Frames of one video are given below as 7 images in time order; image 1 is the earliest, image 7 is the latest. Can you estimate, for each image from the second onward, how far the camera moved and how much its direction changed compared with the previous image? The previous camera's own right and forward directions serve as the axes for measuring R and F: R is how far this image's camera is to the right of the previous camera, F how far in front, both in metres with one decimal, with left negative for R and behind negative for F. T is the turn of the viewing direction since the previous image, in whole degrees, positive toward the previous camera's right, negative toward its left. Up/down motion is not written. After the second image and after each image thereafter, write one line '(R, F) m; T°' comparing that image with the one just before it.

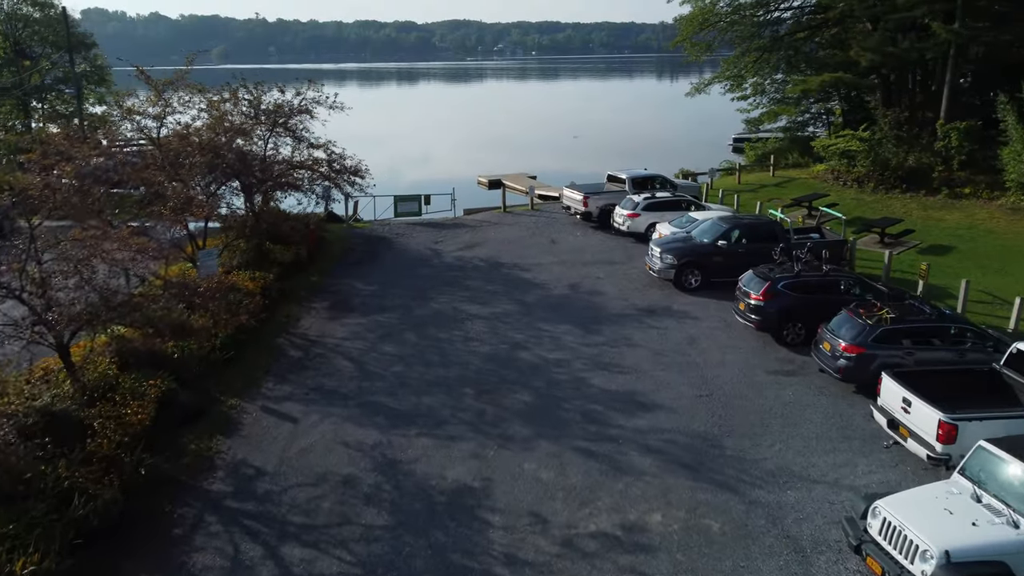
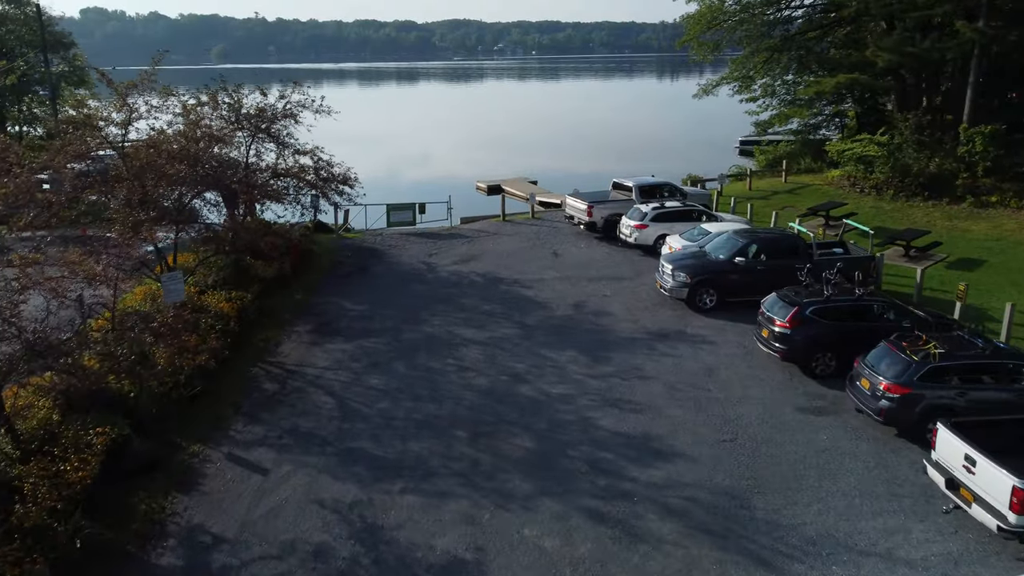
(0.0, +1.5) m; 0°
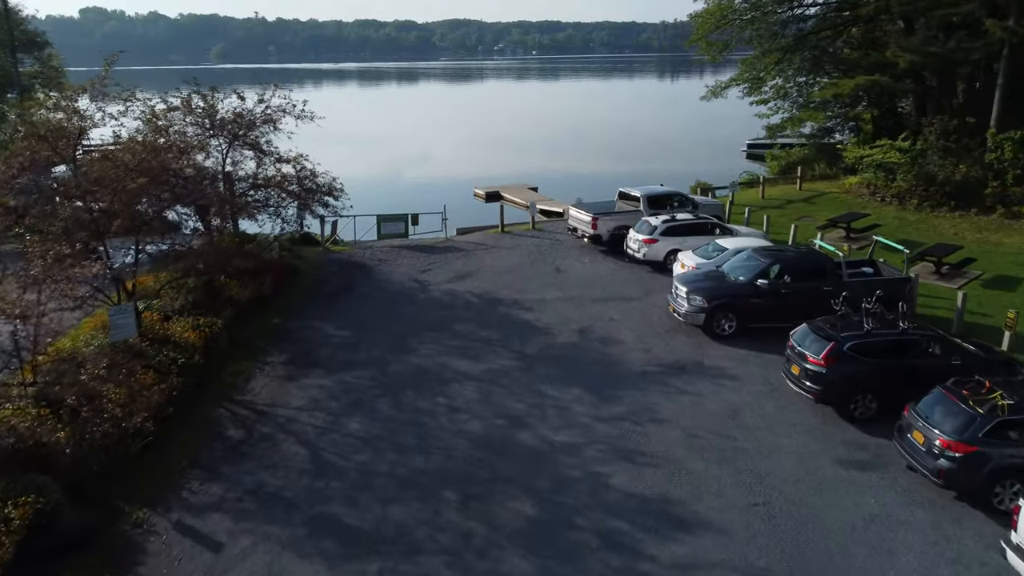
(0.0, +1.6) m; 0°
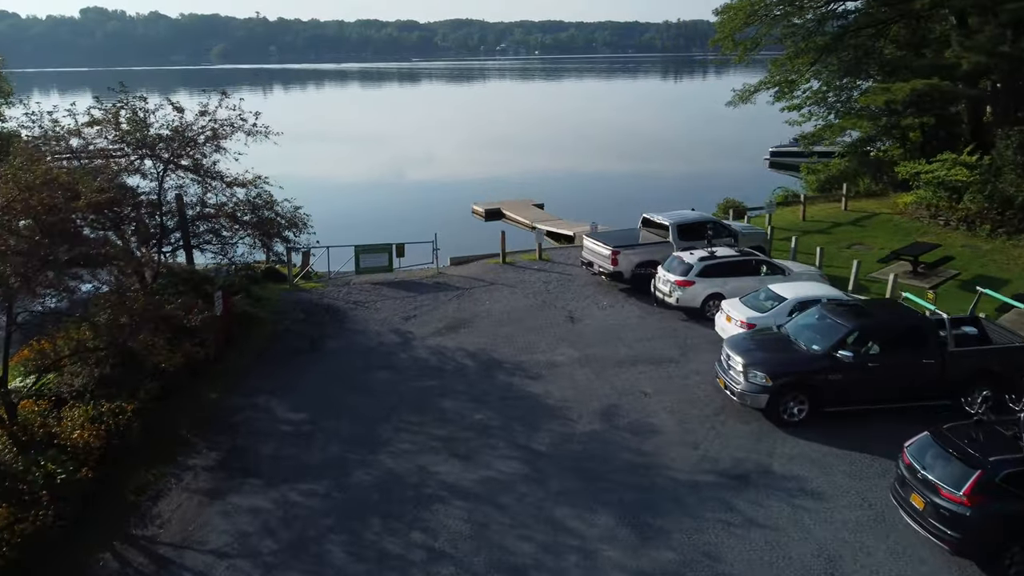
(0.0, +3.7) m; 0°
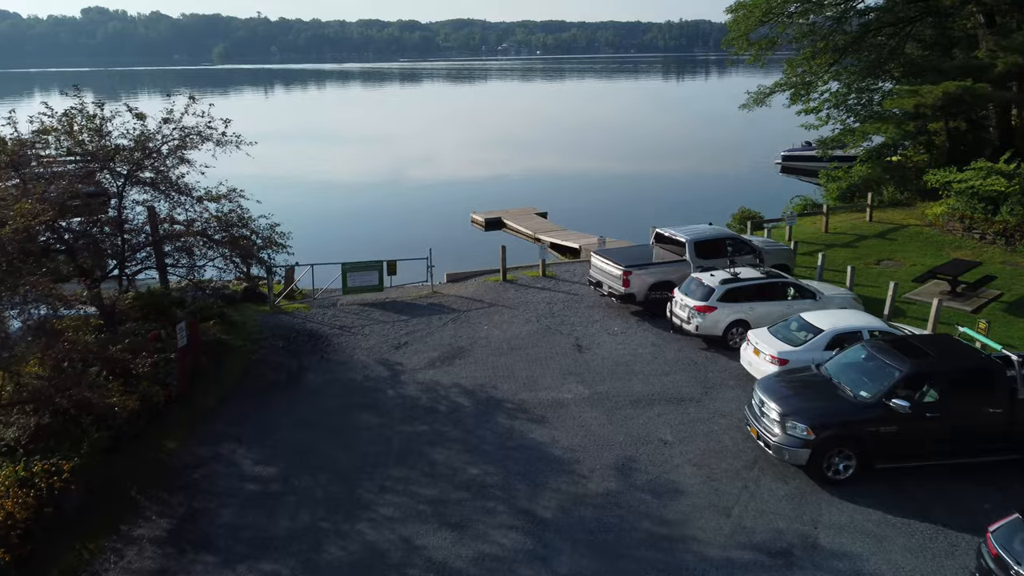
(0.0, +1.6) m; 0°
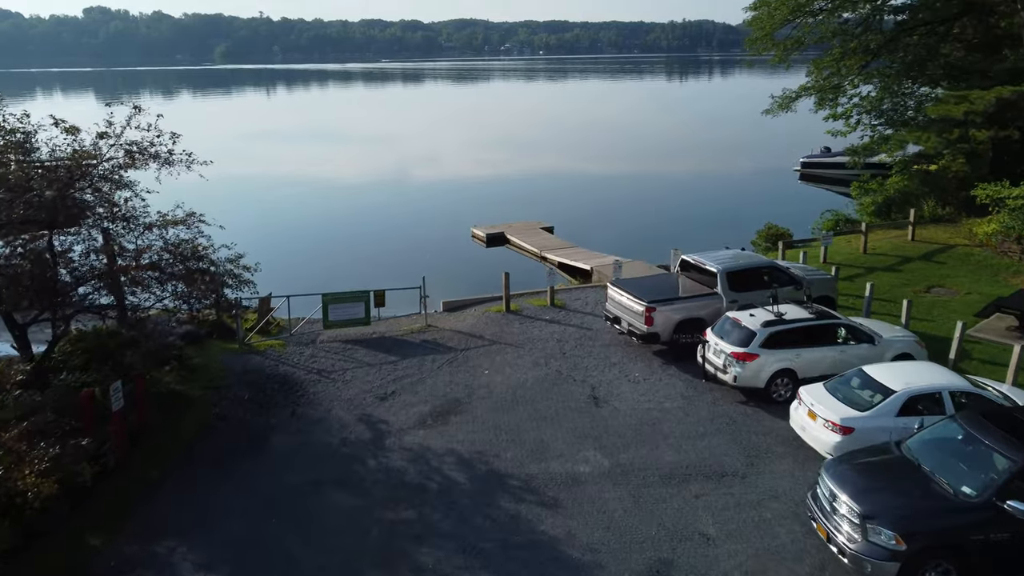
(0.0, +2.2) m; 0°
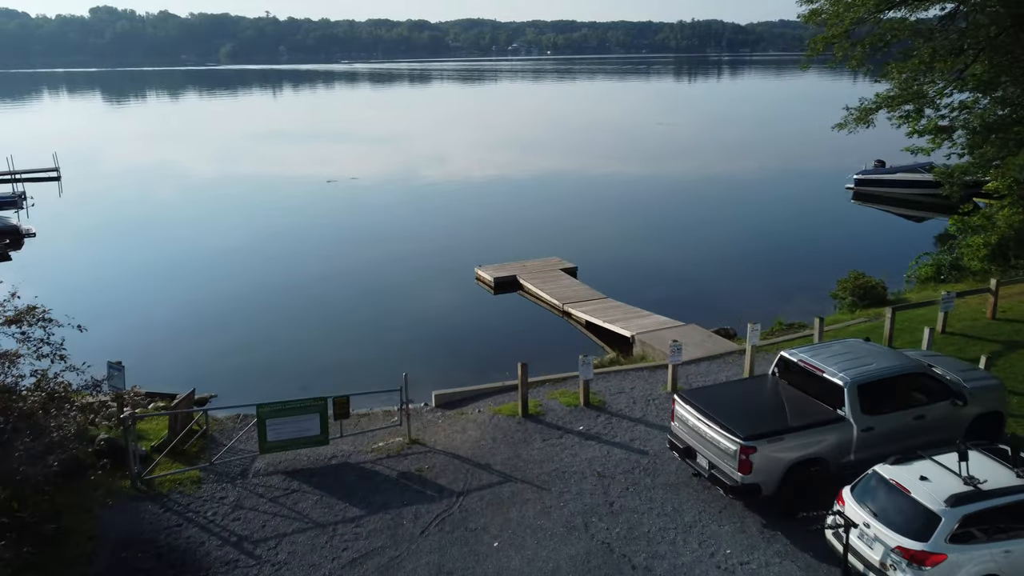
(-0.2, +4.9) m; 0°
